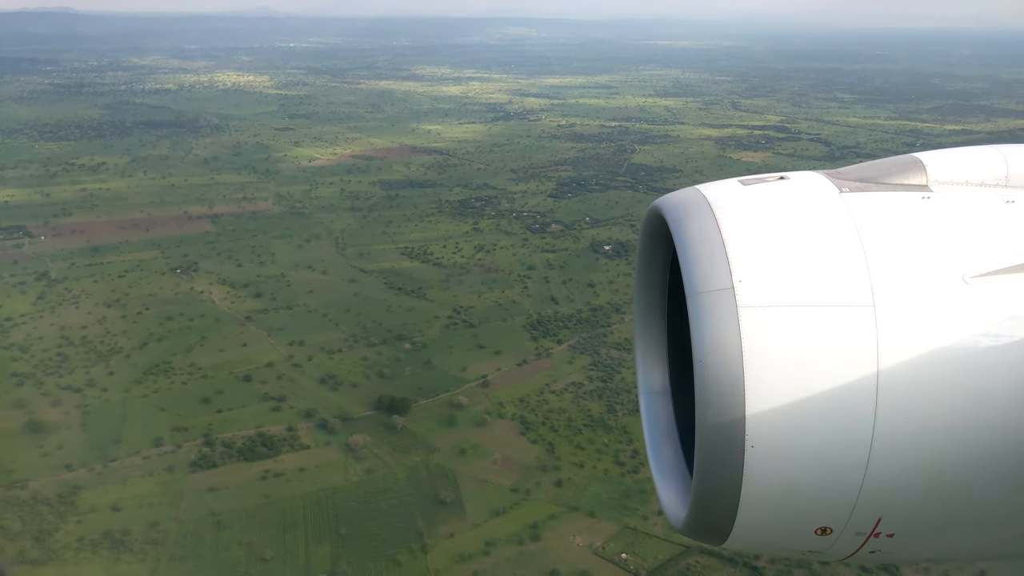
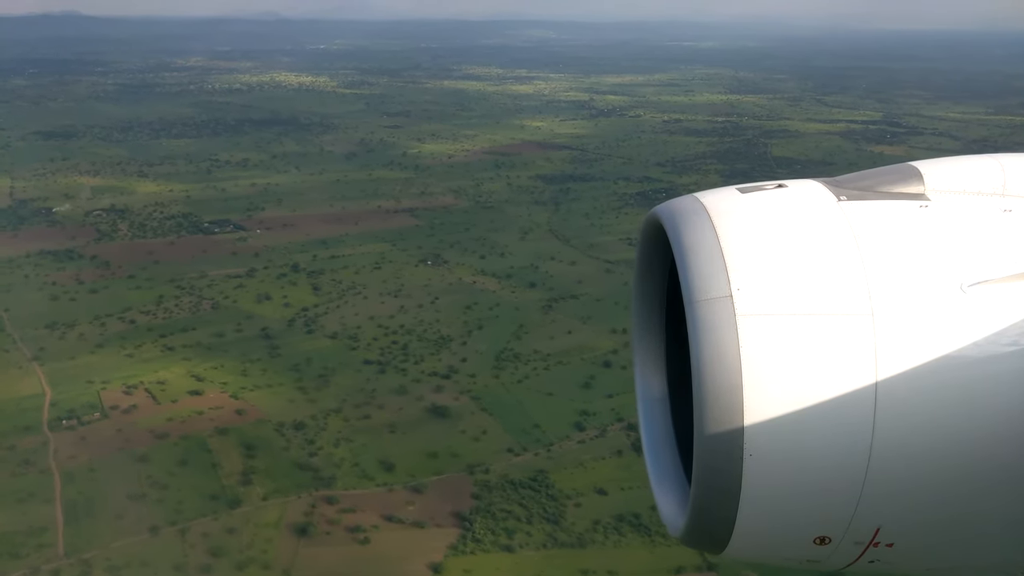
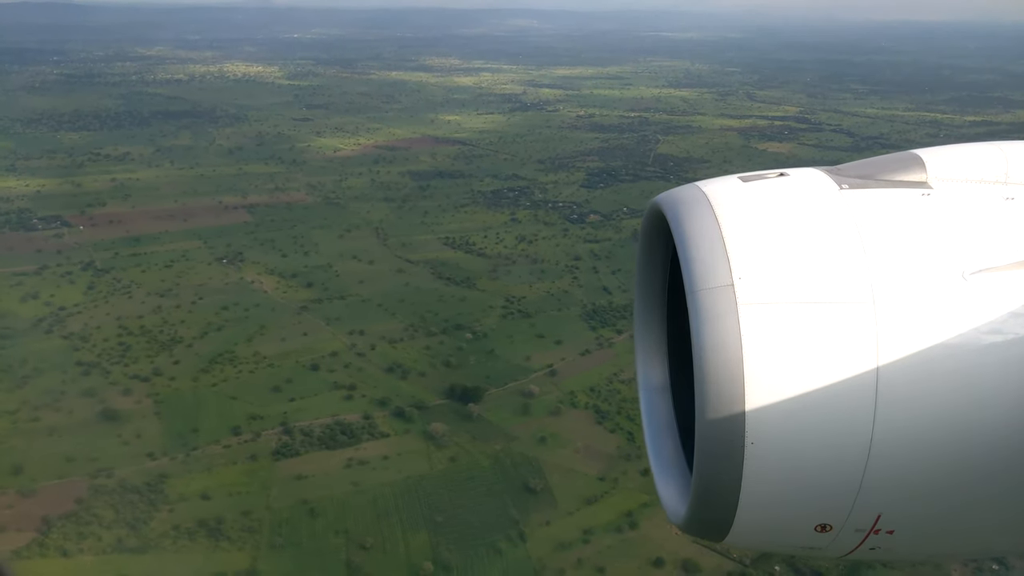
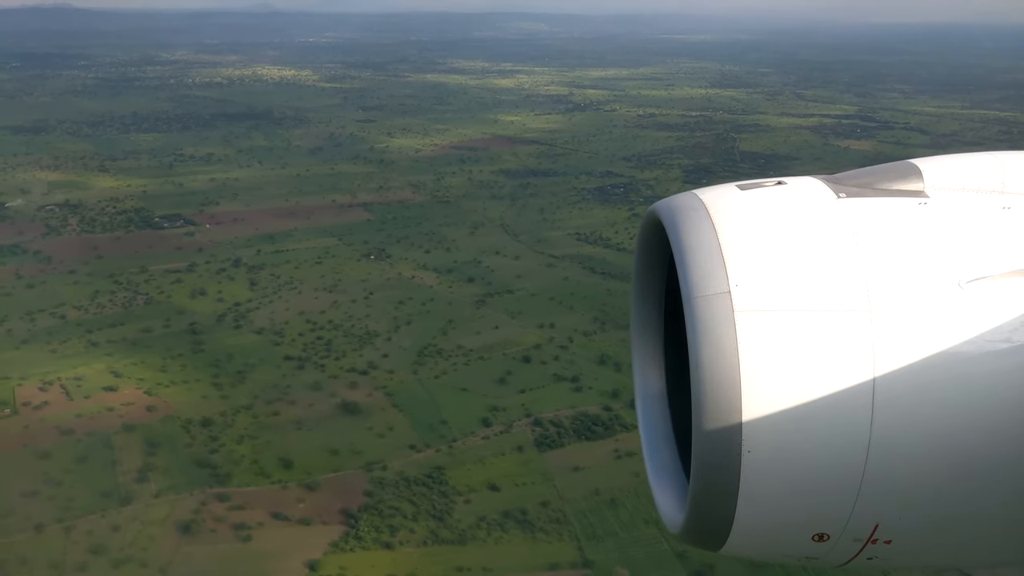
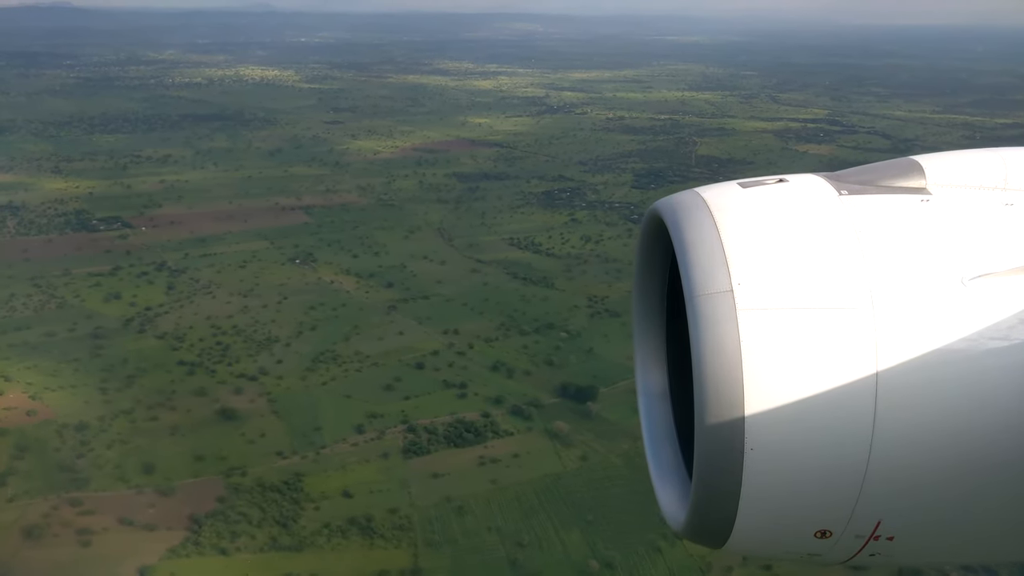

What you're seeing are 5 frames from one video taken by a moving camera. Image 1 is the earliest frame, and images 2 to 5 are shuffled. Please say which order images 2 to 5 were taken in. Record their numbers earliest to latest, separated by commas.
3, 5, 4, 2
